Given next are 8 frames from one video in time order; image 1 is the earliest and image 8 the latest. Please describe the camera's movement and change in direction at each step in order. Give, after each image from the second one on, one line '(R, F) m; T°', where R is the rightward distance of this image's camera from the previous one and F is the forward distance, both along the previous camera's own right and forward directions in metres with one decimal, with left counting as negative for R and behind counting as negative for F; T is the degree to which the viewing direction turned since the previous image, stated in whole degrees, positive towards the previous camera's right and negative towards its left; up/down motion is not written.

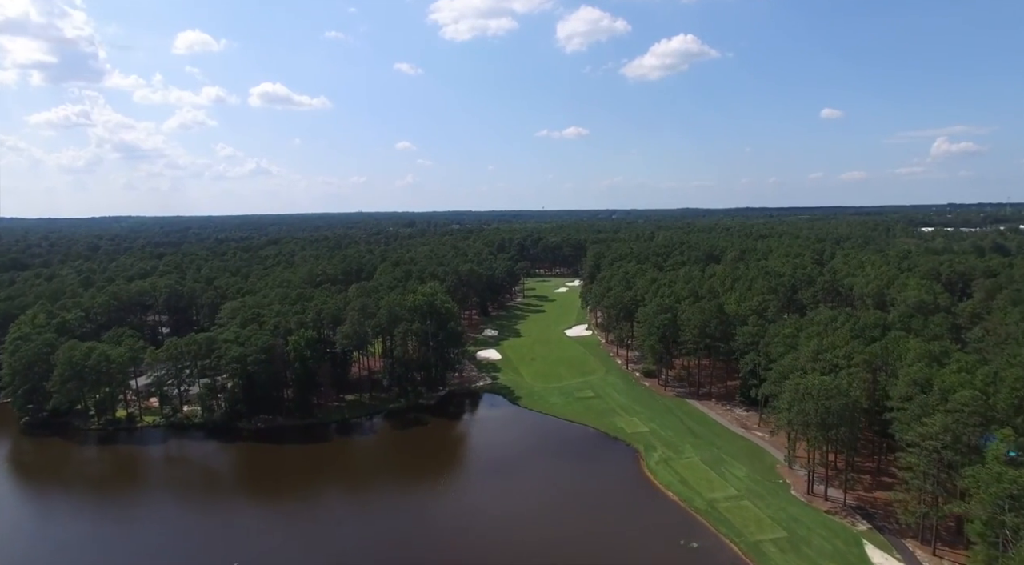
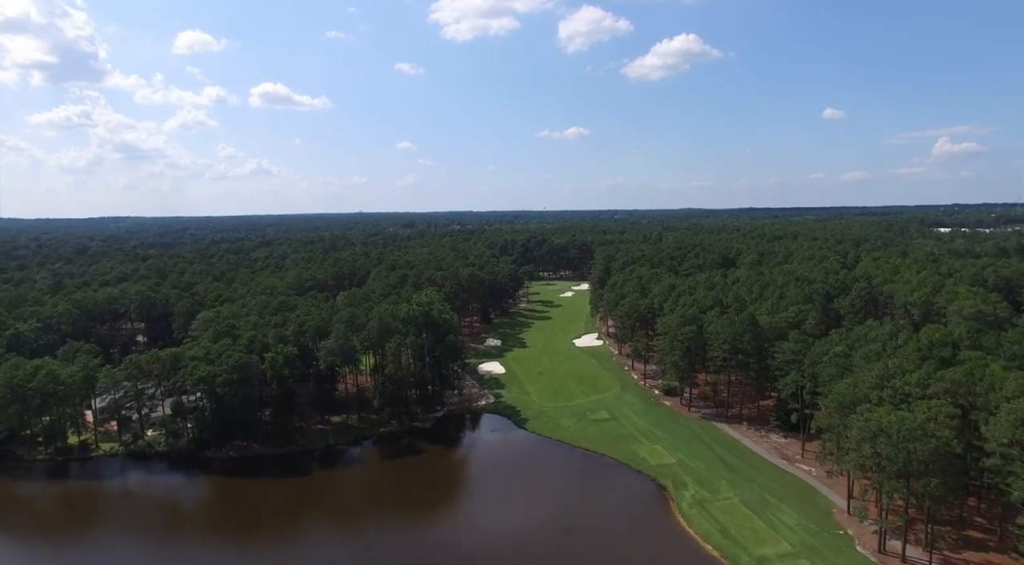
(-0.4, +7.1) m; 0°
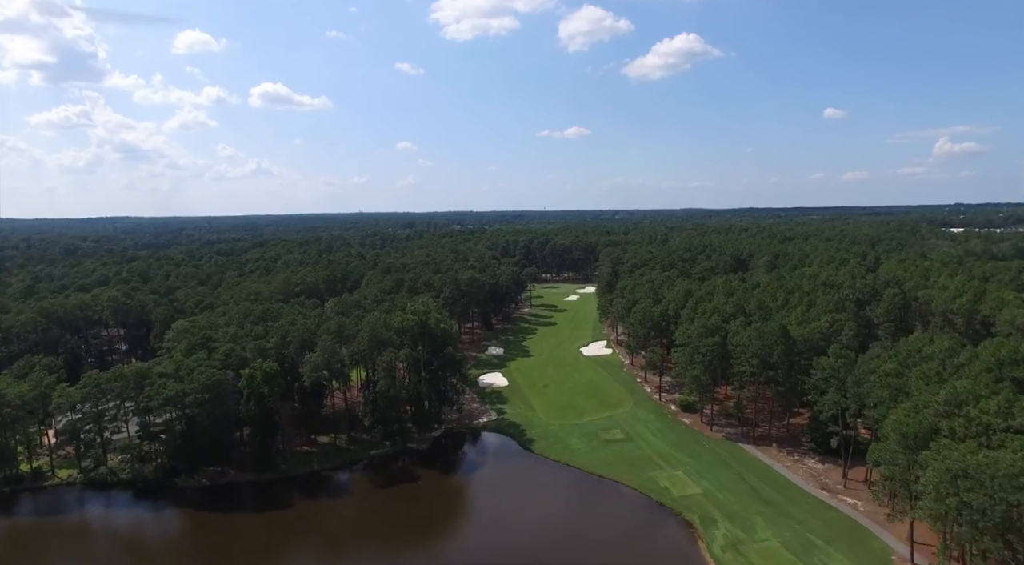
(-0.3, +5.4) m; 0°
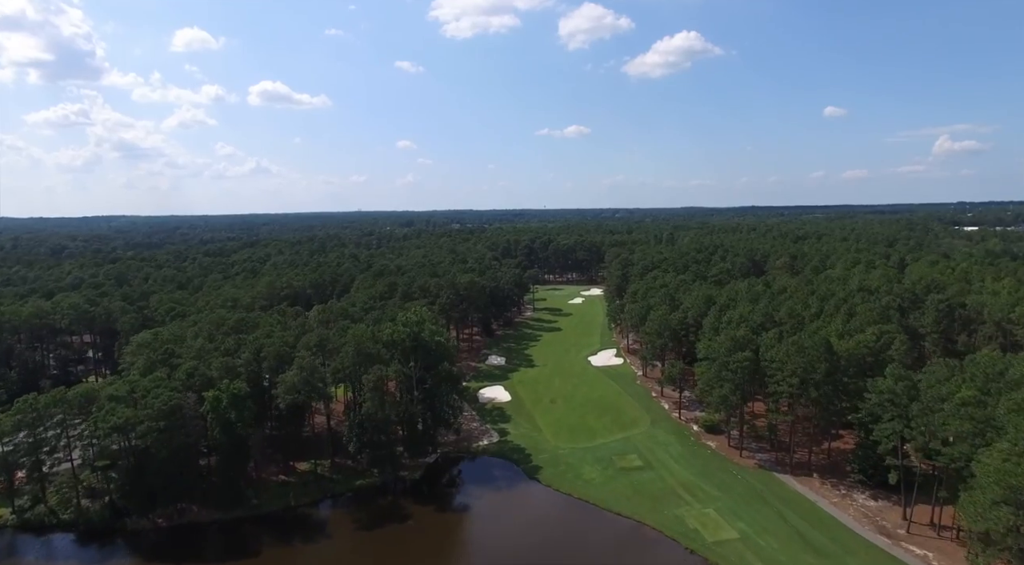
(-0.3, +6.3) m; 0°
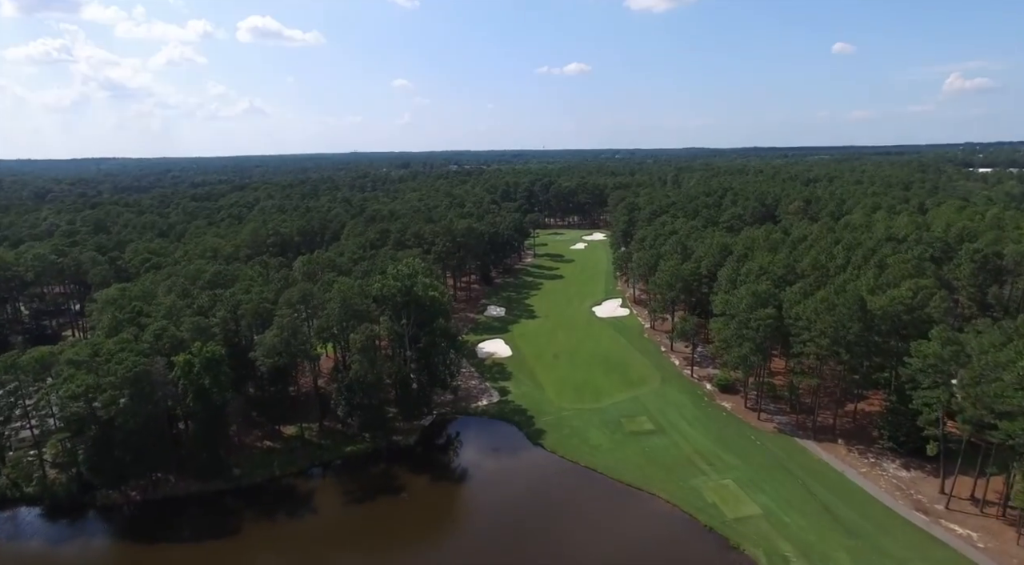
(-0.2, +4.4) m; 0°
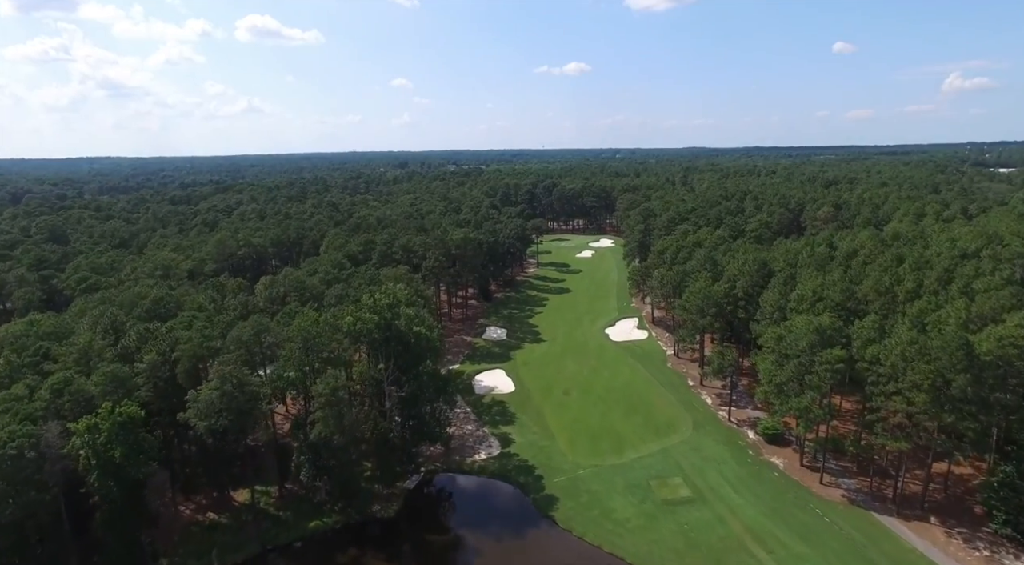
(-0.3, +8.7) m; 0°
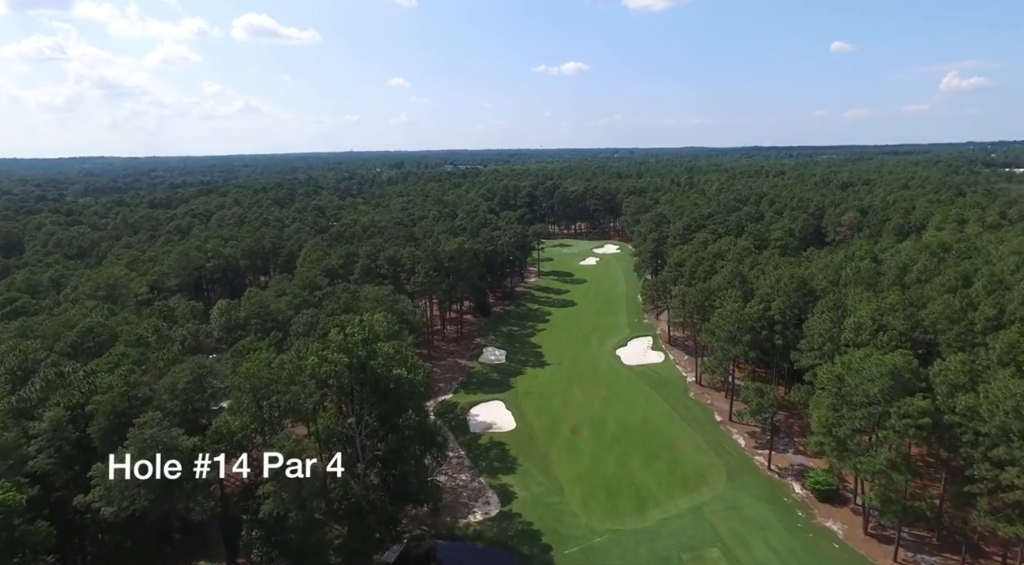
(-0.2, +6.9) m; 0°
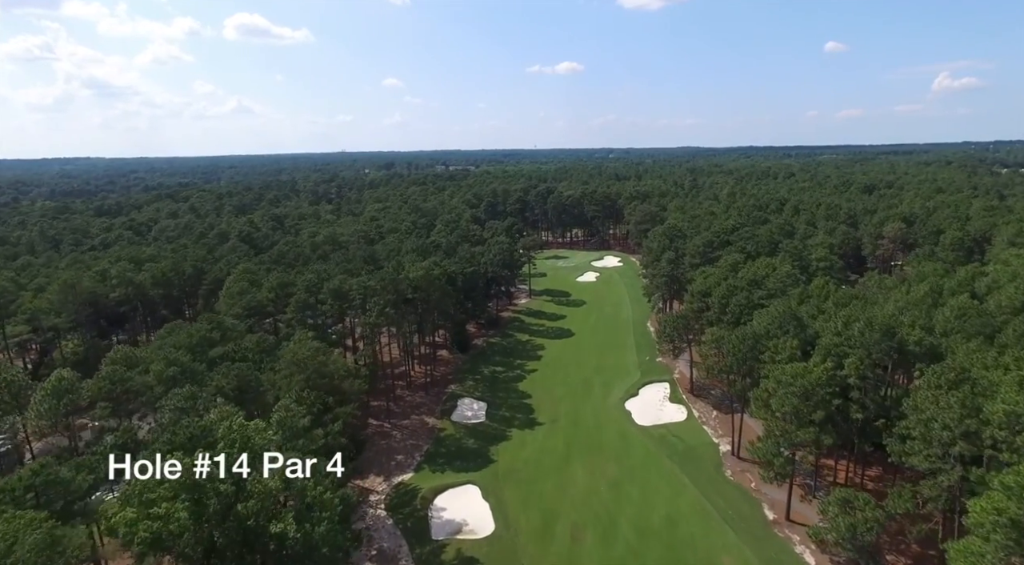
(+0.9, +12.3) m; 0°
